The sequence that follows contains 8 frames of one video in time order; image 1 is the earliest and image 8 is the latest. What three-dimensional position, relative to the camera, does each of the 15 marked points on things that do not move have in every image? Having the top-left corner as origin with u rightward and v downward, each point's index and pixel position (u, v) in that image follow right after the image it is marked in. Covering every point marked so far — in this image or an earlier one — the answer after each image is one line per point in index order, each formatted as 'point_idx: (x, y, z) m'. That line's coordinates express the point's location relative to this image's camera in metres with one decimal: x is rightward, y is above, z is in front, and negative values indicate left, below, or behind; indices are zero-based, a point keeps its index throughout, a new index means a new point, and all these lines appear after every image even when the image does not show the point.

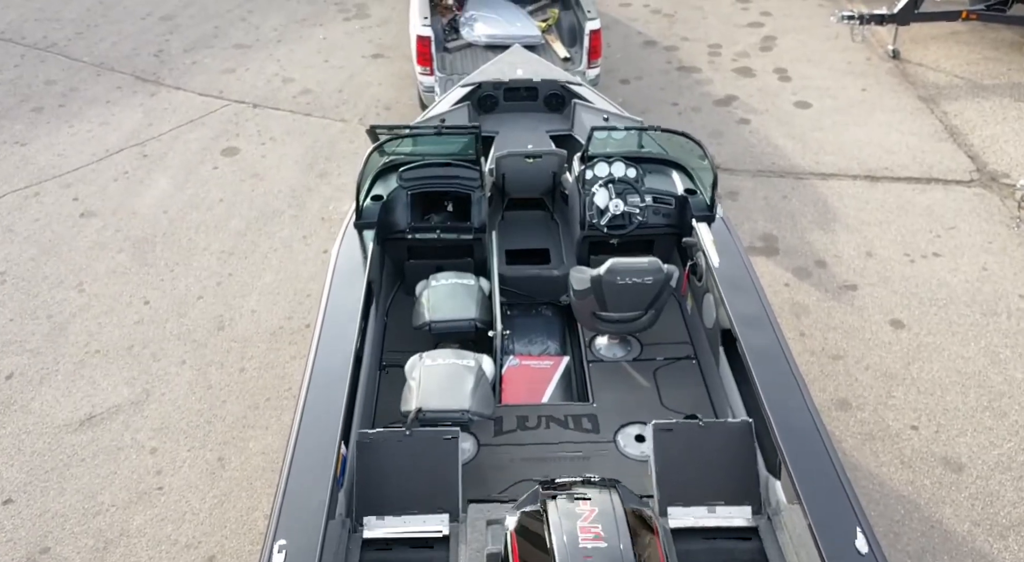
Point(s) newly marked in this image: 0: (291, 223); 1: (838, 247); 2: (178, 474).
0: (-1.7, +0.4, +7.2) m
1: (+2.4, +0.3, +6.9) m
2: (-1.9, -1.1, +5.2) m
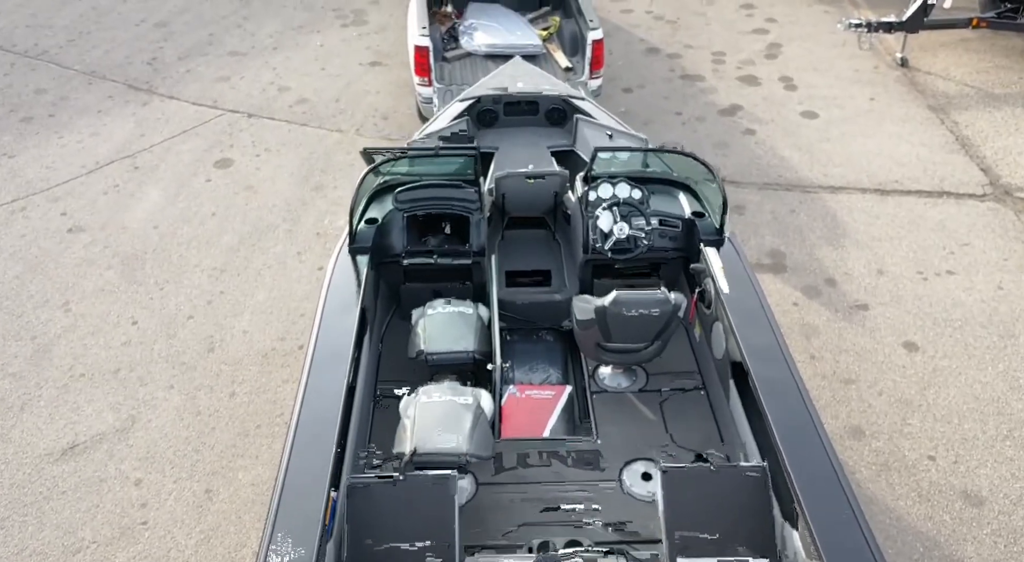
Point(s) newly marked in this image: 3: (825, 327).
0: (-1.7, +0.3, +7.0) m
1: (+2.4, +0.1, +6.7) m
2: (-1.9, -1.2, +5.0) m
3: (+2.0, -0.3, +6.1) m
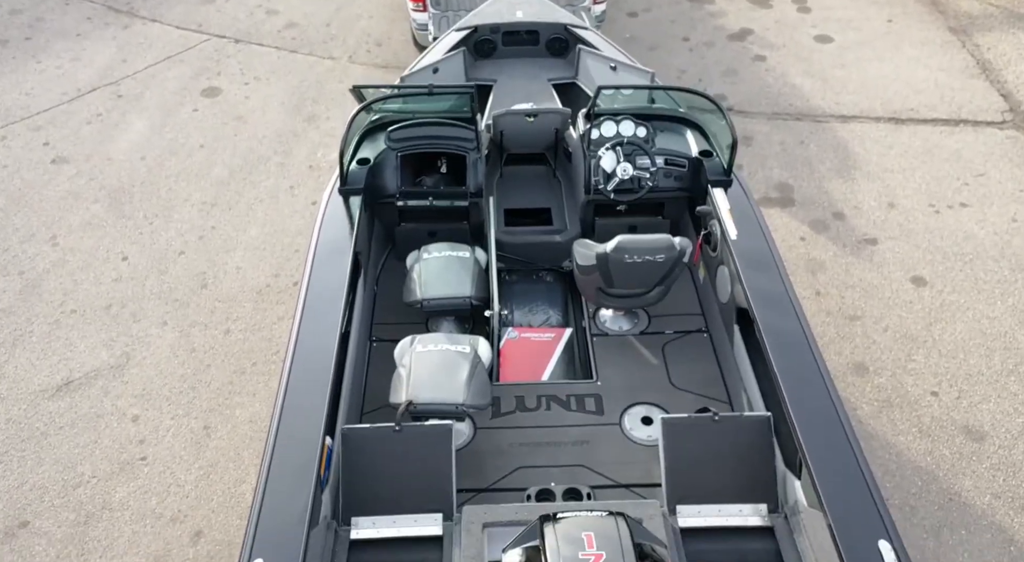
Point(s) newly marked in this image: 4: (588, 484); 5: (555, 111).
0: (-1.7, +0.8, +6.8) m
1: (+2.4, +0.6, +6.5) m
2: (-1.9, -0.9, +4.9) m
3: (+2.0, +0.1, +5.9) m
4: (+0.3, -0.8, +3.8) m
5: (+0.2, +0.9, +5.0) m
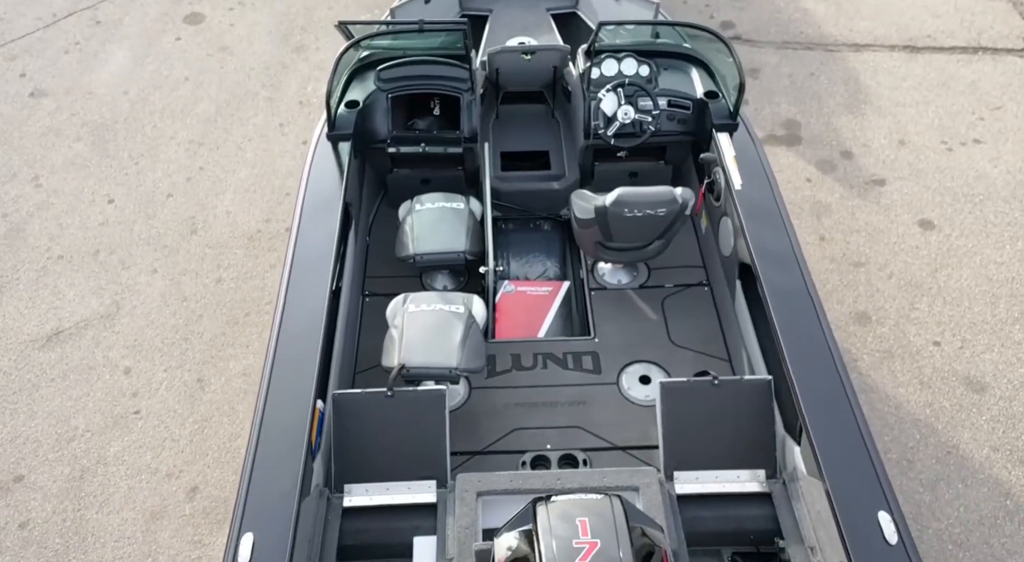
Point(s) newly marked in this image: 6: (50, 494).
0: (-1.7, +1.2, +6.6) m
1: (+2.4, +1.0, +6.3) m
2: (-1.9, -0.6, +4.9) m
3: (+2.0, +0.5, +5.8) m
4: (+0.3, -0.7, +3.7) m
5: (+0.2, +1.2, +4.7) m
6: (-2.2, -1.0, +4.5) m
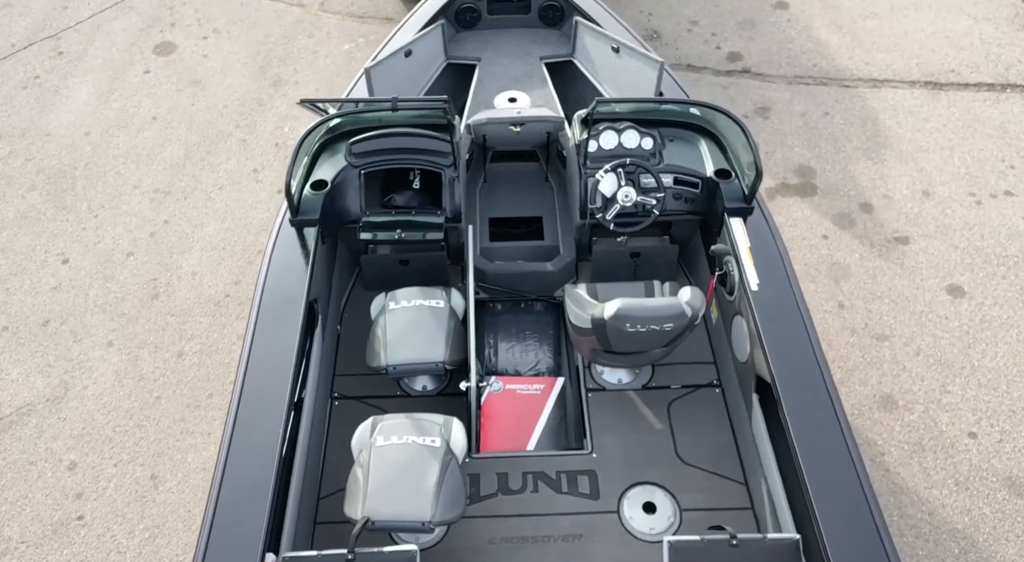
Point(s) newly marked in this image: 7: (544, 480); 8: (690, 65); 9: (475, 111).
0: (-1.8, +0.8, +6.1) m
1: (+2.3, +0.6, +5.8) m
2: (-1.9, -1.0, +4.4) m
3: (+2.0, +0.1, +5.3) m
4: (+0.2, -1.1, +3.2) m
5: (+0.2, +0.8, +4.2) m
6: (-2.3, -1.4, +4.0) m
7: (+0.1, -0.8, +3.5) m
8: (+1.3, +1.6, +6.7) m
9: (-0.2, +0.8, +4.7) m
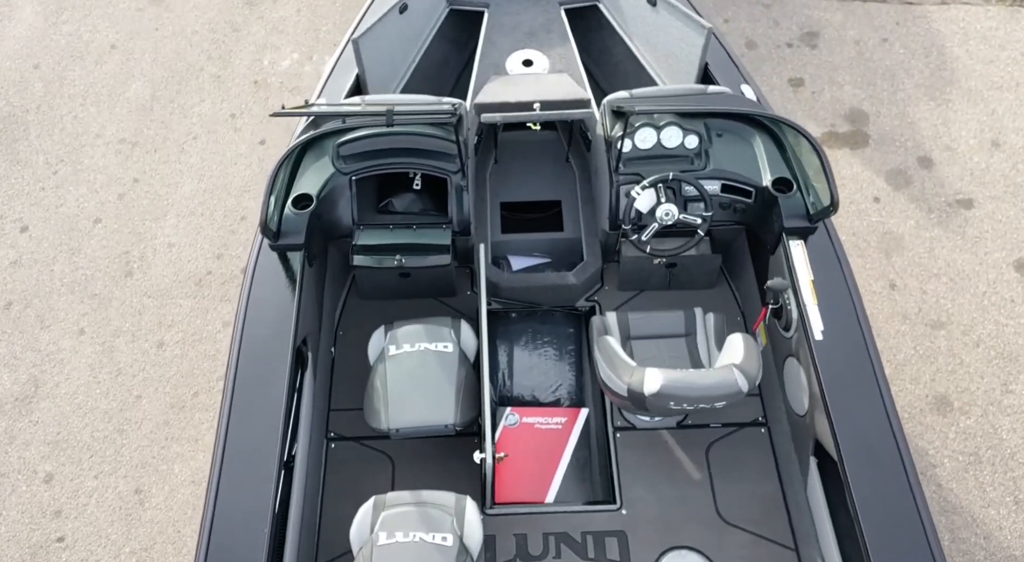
0: (-1.7, +1.1, +5.4) m
1: (+2.4, +0.8, +5.1) m
2: (-1.9, -1.0, +4.0) m
3: (+2.0, +0.2, +4.7) m
4: (+0.3, -1.3, +2.9) m
5: (+0.2, +0.7, +3.6) m
6: (-2.2, -1.5, +3.7) m
7: (+0.2, -0.9, +3.1) m
8: (+1.3, +1.9, +5.8) m
9: (-0.1, +0.9, +4.0) m
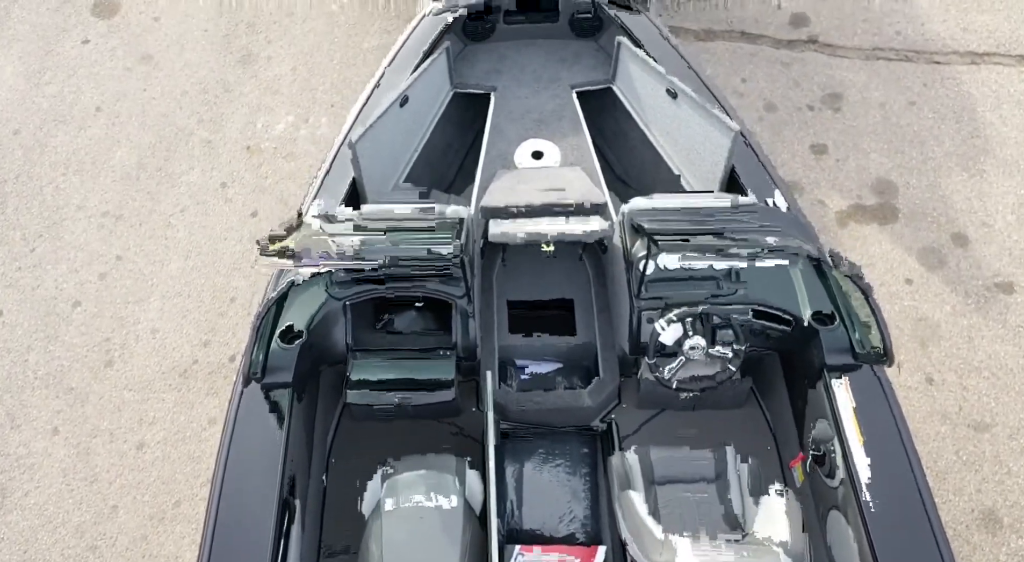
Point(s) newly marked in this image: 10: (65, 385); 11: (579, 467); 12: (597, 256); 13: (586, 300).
0: (-1.7, +0.6, +5.1) m
1: (+2.4, +0.4, +4.8) m
2: (-1.8, -1.5, +3.7) m
3: (+2.1, -0.2, +4.4) m
4: (+0.3, -1.7, +2.5) m
5: (+0.2, +0.3, +3.2) m
6: (-2.2, -1.9, +3.4) m
7: (+0.2, -1.3, +2.8) m
8: (+1.4, +1.5, +5.5) m
9: (-0.1, +0.4, +3.7) m
10: (-2.1, -0.5, +4.3) m
11: (+0.2, -0.7, +3.3) m
12: (+0.3, +0.1, +3.5) m
13: (+0.3, -0.1, +3.4) m
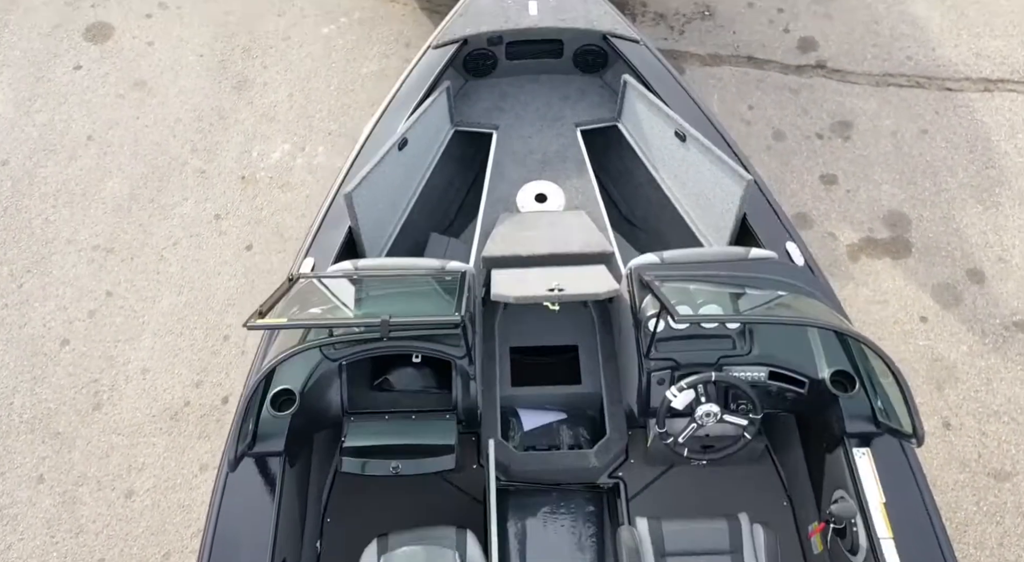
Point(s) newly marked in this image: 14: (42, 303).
0: (-1.7, +0.5, +4.9) m
1: (+2.5, +0.2, +4.6) m
2: (-1.8, -1.6, +3.5) m
3: (+2.1, -0.4, +4.2) m
4: (+0.3, -1.8, +2.4) m
5: (+0.3, +0.1, +3.1) m
6: (-2.2, -2.1, +3.2) m
7: (+0.2, -1.5, +2.6) m
8: (+1.4, +1.3, +5.4) m
9: (-0.1, +0.3, +3.5) m
10: (-2.1, -0.7, +4.2) m
11: (+0.3, -0.9, +3.2) m
12: (+0.3, -0.1, +3.3) m
13: (+0.3, -0.3, +3.3) m
14: (-2.3, -0.1, +4.6) m
